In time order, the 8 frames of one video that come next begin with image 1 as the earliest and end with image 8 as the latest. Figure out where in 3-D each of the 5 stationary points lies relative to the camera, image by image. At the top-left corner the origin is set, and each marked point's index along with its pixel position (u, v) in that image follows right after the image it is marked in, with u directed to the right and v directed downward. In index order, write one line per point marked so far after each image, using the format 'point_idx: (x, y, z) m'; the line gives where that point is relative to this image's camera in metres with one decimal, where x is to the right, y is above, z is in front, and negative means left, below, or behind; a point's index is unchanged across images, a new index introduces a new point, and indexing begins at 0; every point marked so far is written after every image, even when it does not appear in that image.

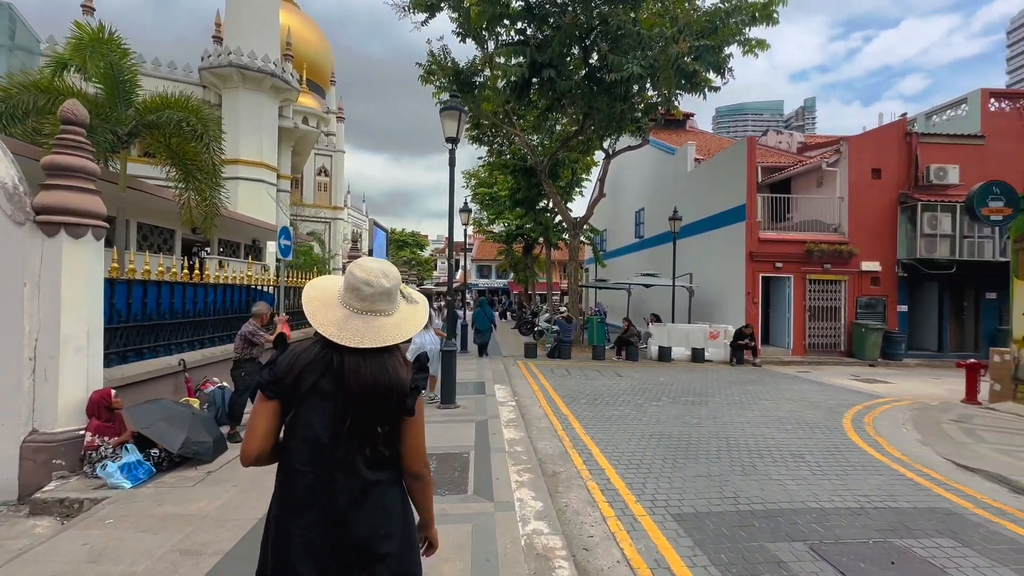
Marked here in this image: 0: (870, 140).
0: (+12.8, +5.3, +16.7) m
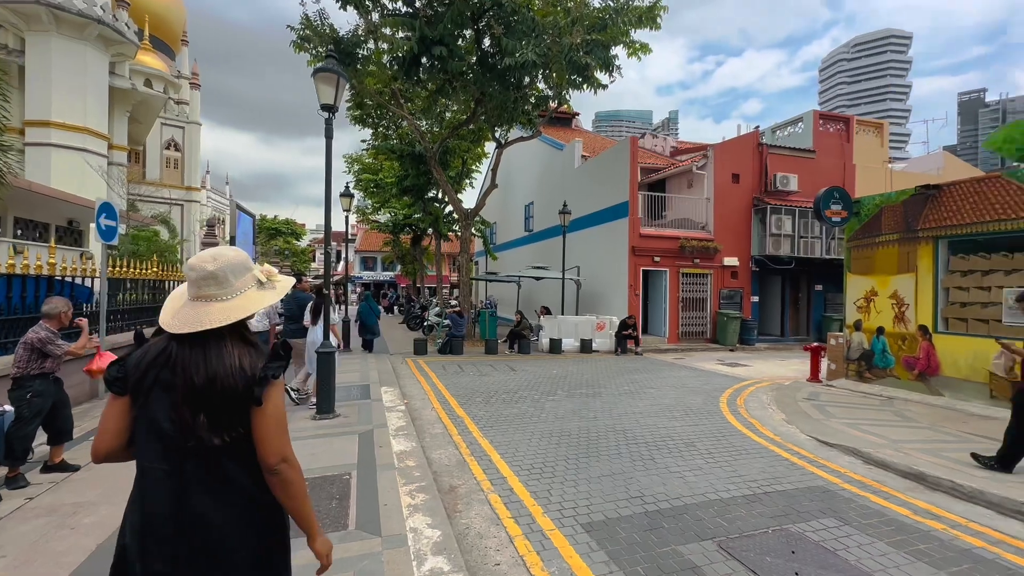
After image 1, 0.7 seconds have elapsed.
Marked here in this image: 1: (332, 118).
0: (+8.7, +5.6, +18.5) m
1: (-2.8, +2.6, +7.2) m
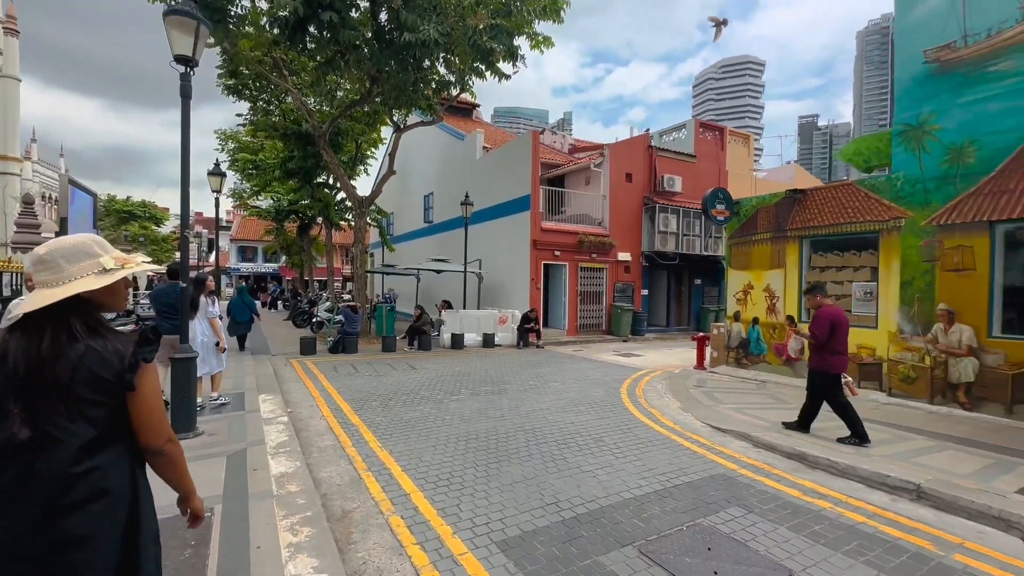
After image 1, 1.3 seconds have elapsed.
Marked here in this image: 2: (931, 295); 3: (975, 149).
0: (+4.7, +5.8, +19.4) m
1: (-4.1, +2.7, +5.9) m
2: (+7.1, -0.1, +7.8) m
3: (+7.3, +2.2, +7.4) m
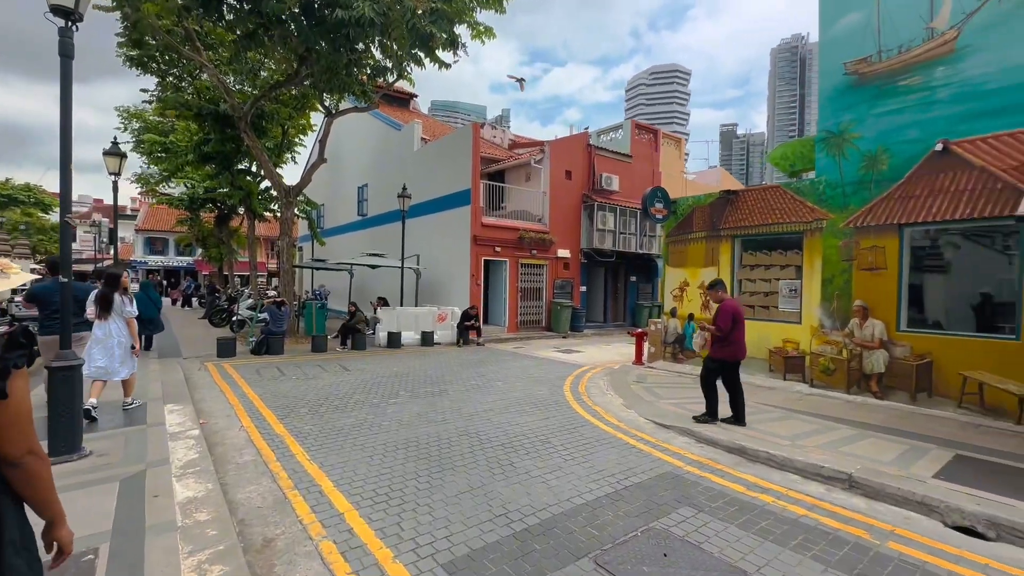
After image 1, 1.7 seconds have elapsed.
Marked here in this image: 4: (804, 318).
0: (+2.2, +5.9, +19.5) m
1: (-4.7, +2.8, +5.0) m
2: (+6.1, -0.1, +8.4) m
3: (+6.4, +2.2, +8.0) m
4: (+5.7, -0.6, +9.0) m
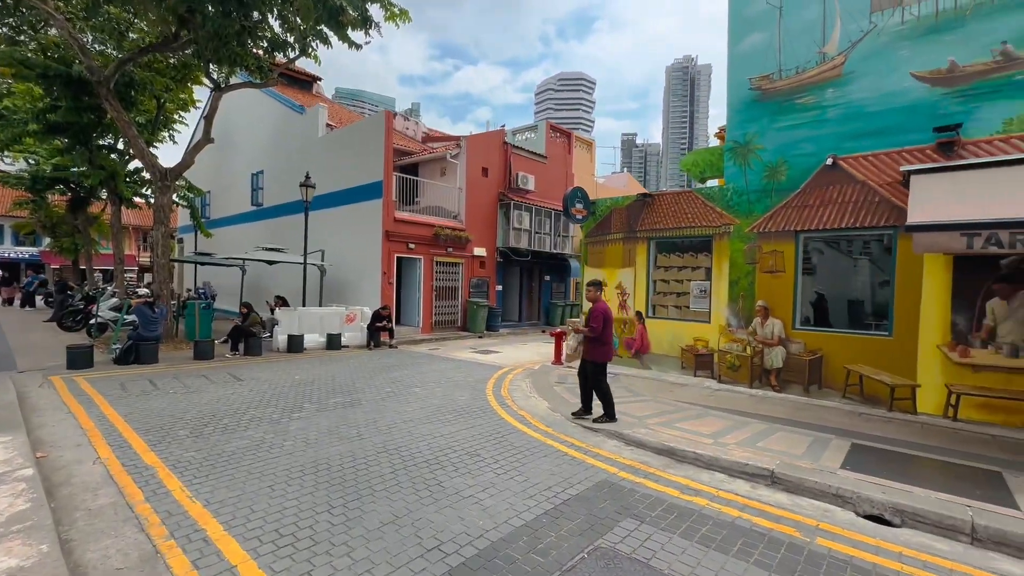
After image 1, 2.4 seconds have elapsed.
0: (-1.3, +6.0, +19.1) m
1: (-5.3, +2.8, +3.6) m
2: (+4.6, -0.1, +9.0) m
3: (+5.1, +2.2, +8.6) m
4: (+4.1, -0.6, +9.5) m
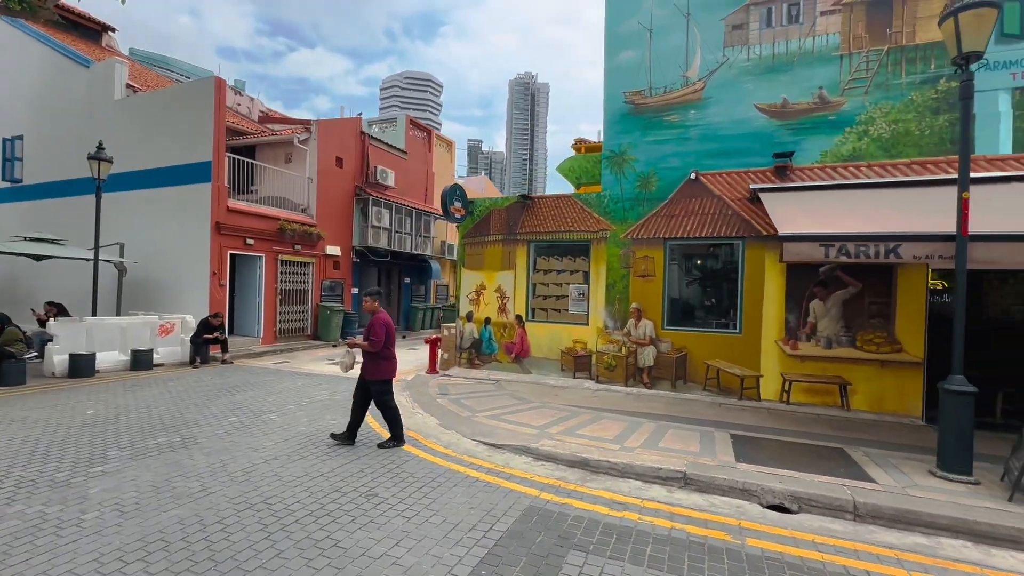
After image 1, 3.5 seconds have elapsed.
0: (-6.5, +5.9, +17.2) m
1: (-5.3, +2.7, +1.2) m
2: (+2.3, -0.2, +9.5) m
3: (+2.9, +2.1, +9.2) m
4: (+1.7, -0.7, +9.8) m
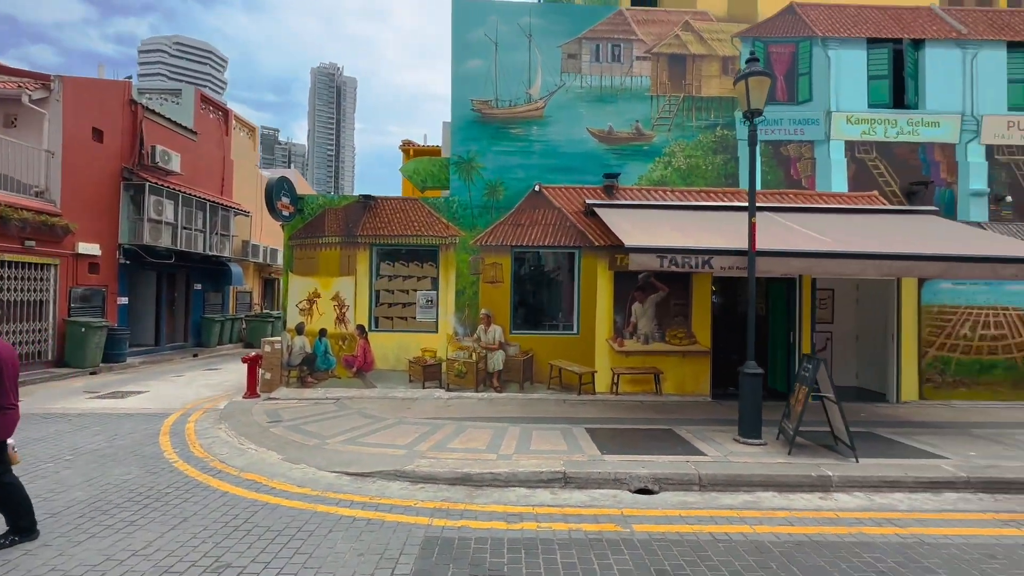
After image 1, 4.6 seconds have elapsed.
0: (-11.9, +5.6, +13.3) m
1: (-4.6, +2.6, -1.1) m
2: (-0.7, -0.3, +9.5) m
3: (-0.2, +2.0, +9.5) m
4: (-1.5, -0.8, +9.6) m
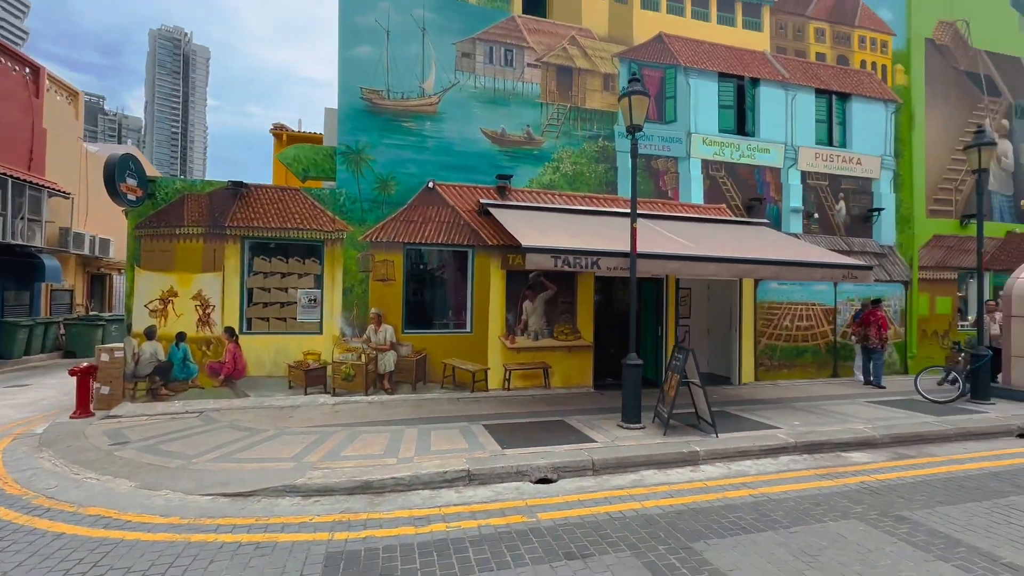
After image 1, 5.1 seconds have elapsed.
0: (-14.6, +5.7, +9.8) m
1: (-3.9, +2.7, -2.2) m
2: (-2.8, -0.2, +9.1) m
3: (-2.3, +2.1, +9.2) m
4: (-3.6, -0.7, +9.0) m
